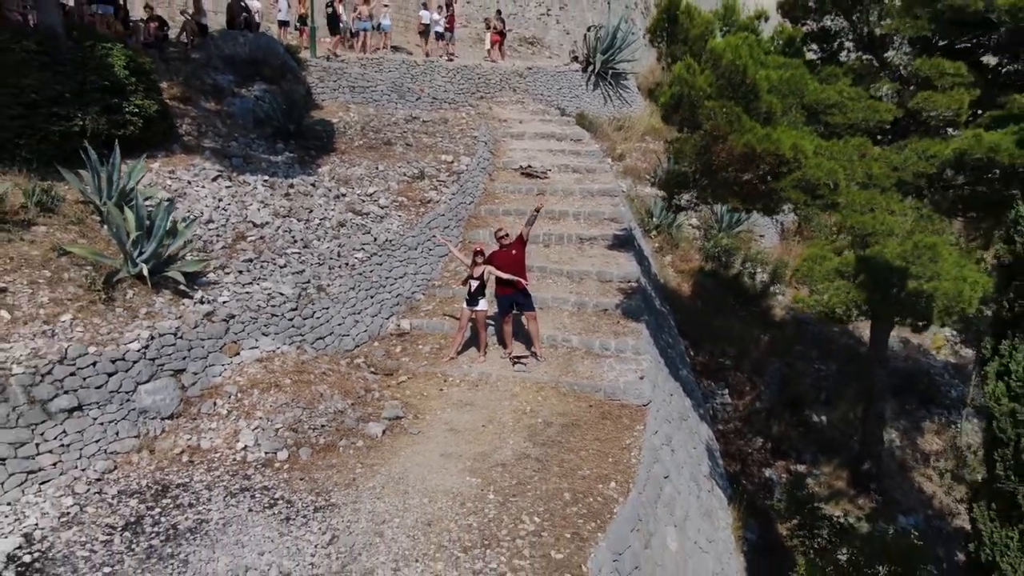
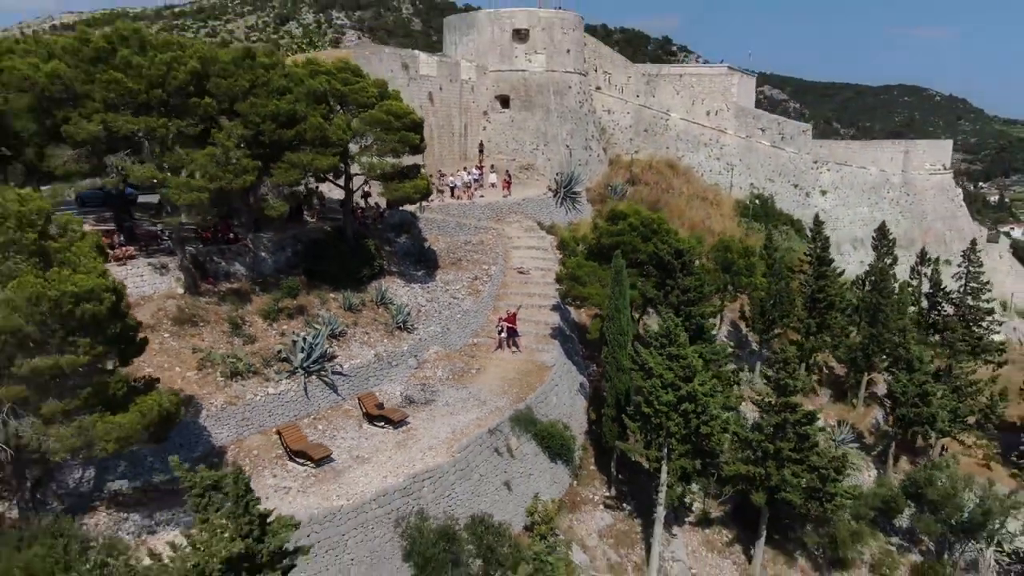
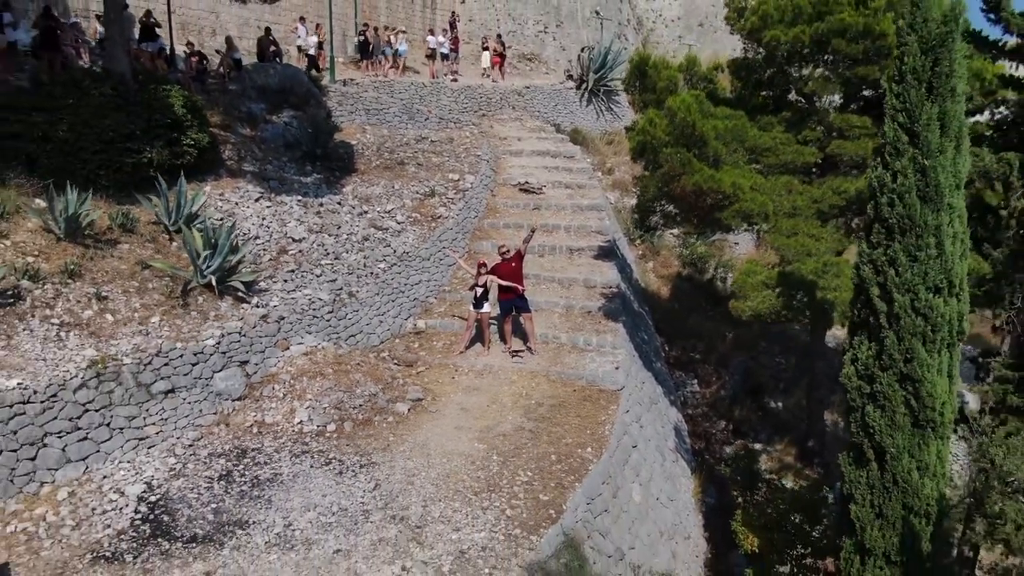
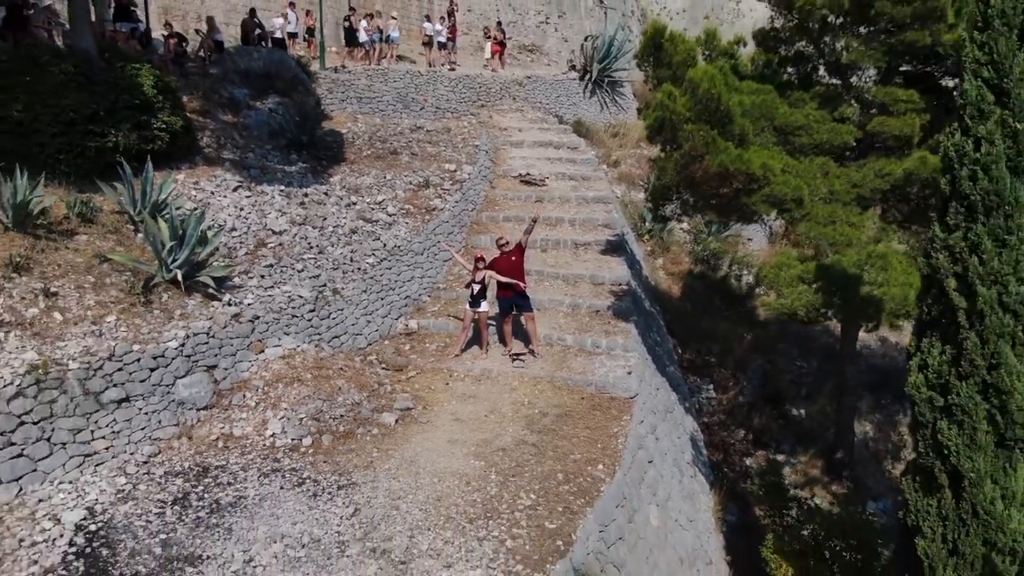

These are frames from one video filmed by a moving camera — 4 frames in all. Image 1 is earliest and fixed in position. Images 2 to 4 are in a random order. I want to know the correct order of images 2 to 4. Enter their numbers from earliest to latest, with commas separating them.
4, 3, 2
